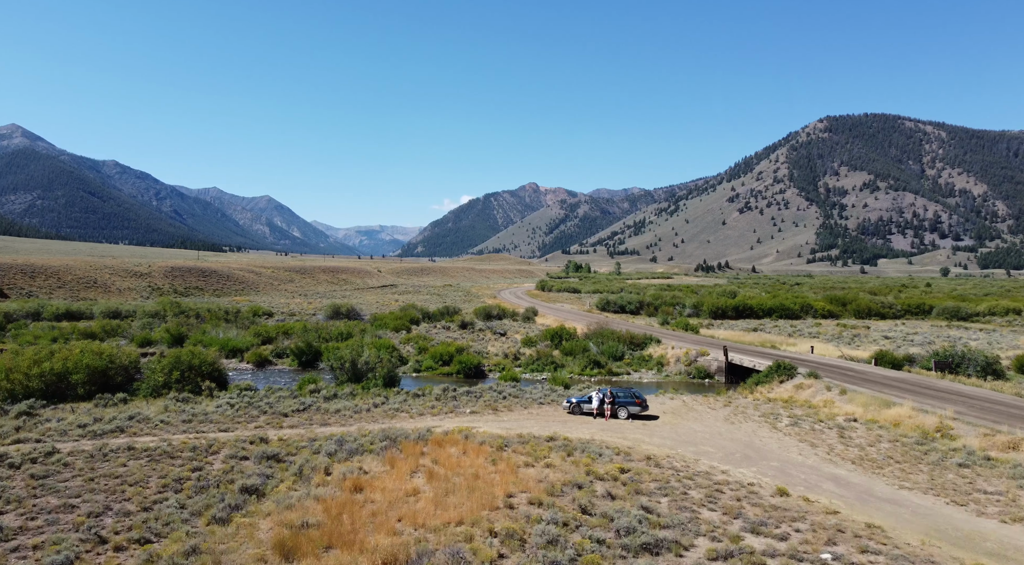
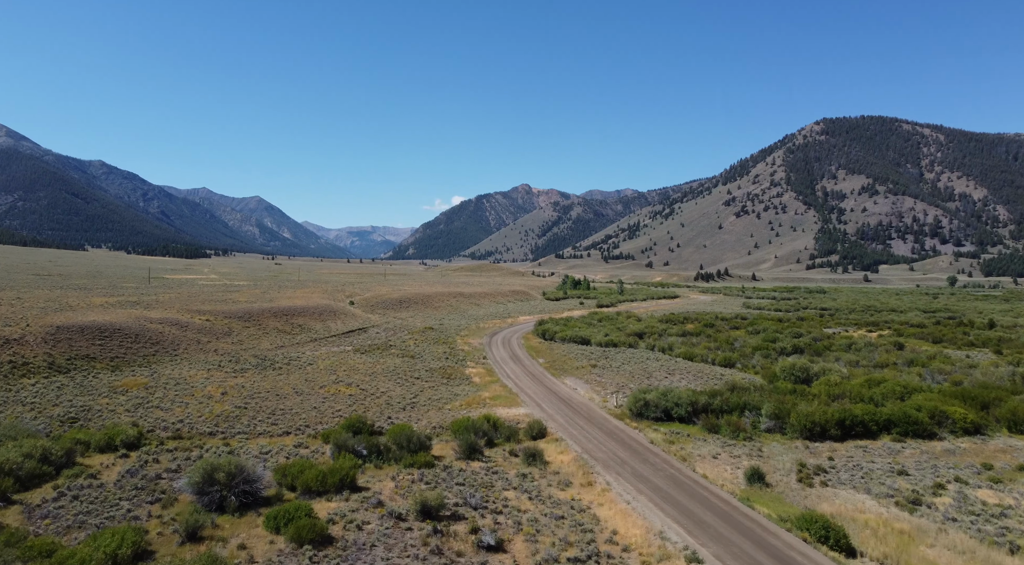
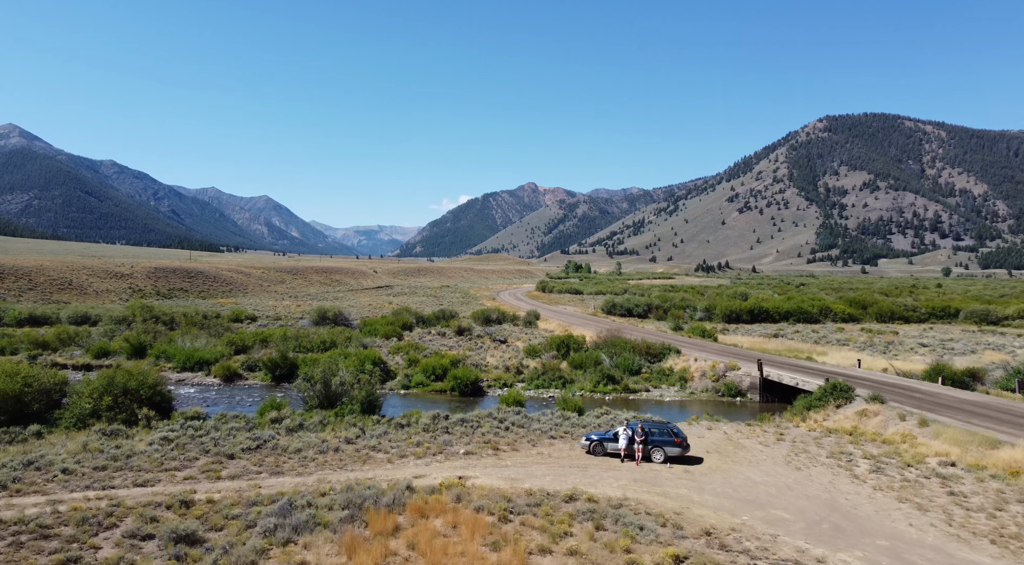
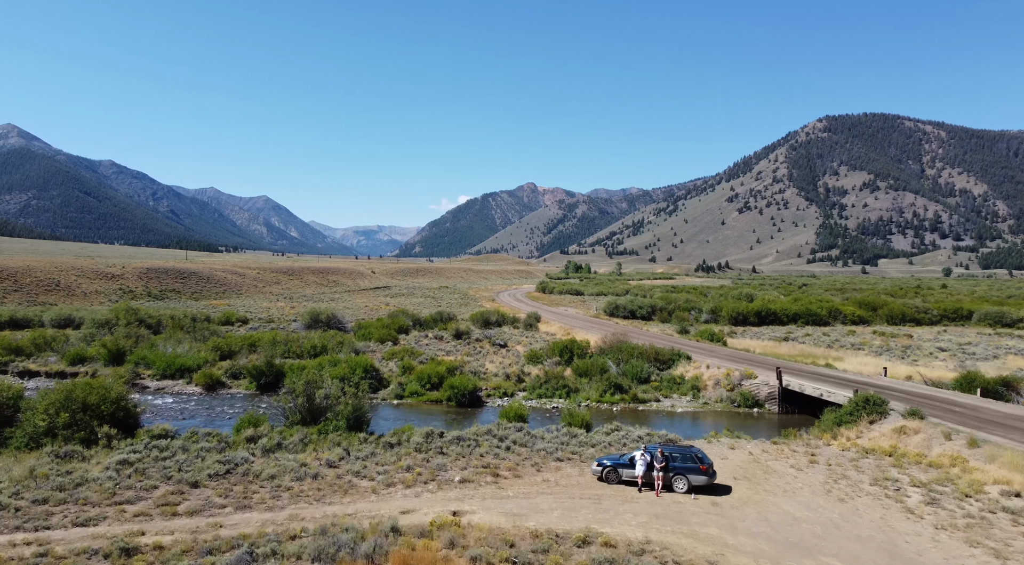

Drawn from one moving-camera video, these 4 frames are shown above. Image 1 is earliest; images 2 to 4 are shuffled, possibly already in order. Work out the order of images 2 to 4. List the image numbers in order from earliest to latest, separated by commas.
3, 4, 2
